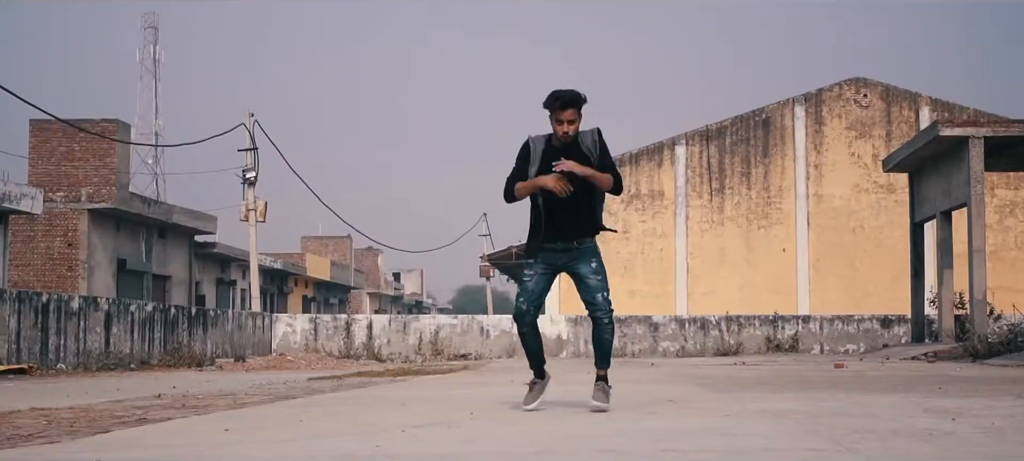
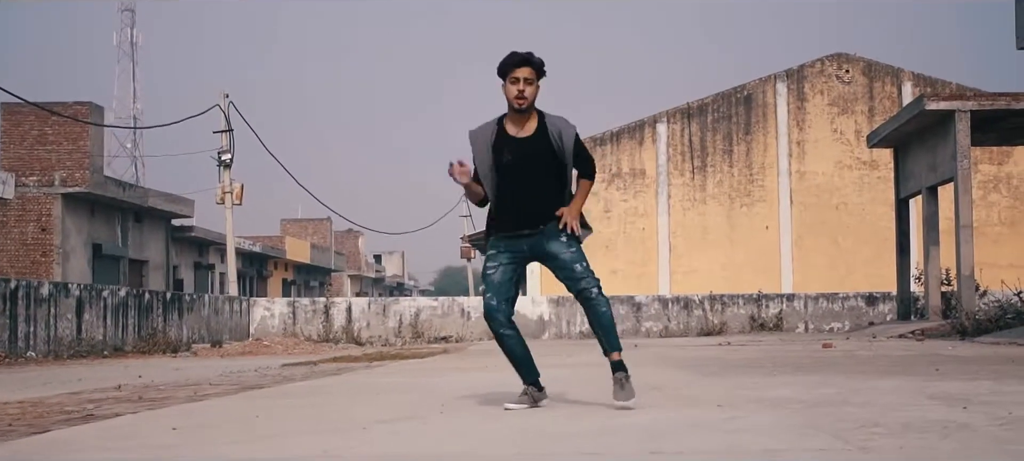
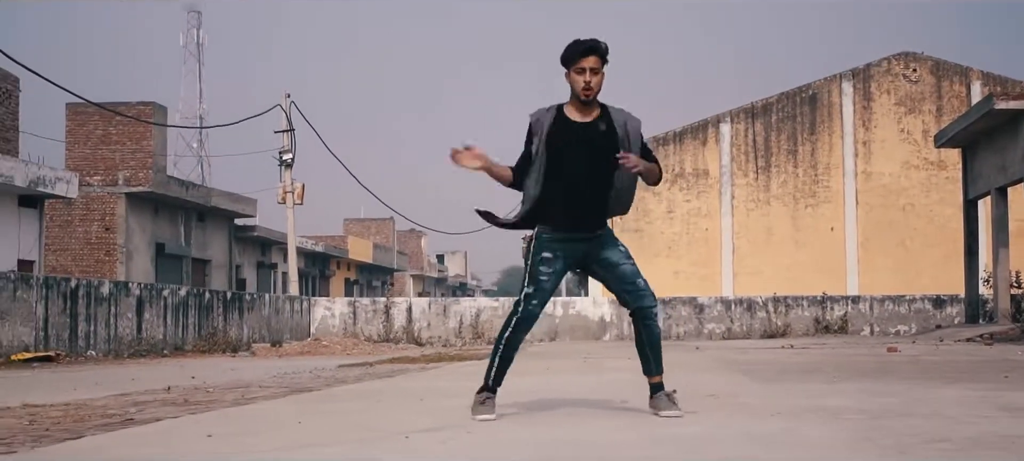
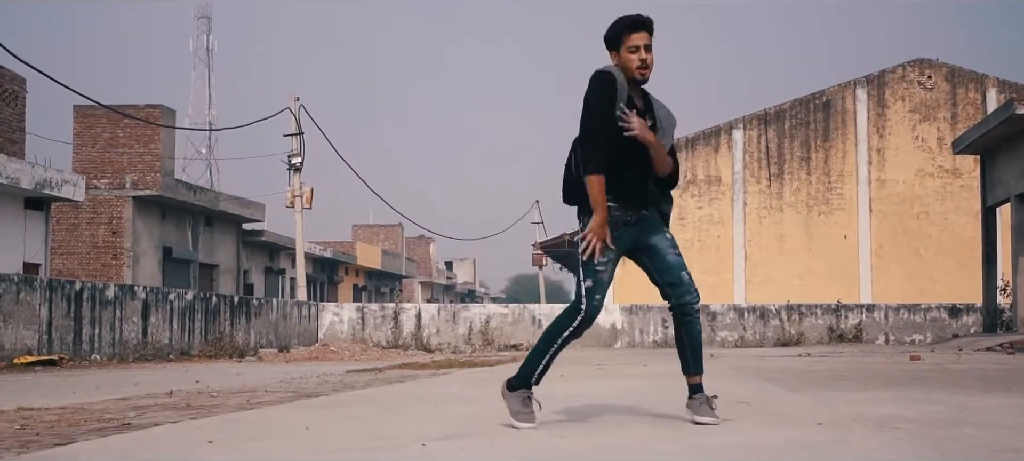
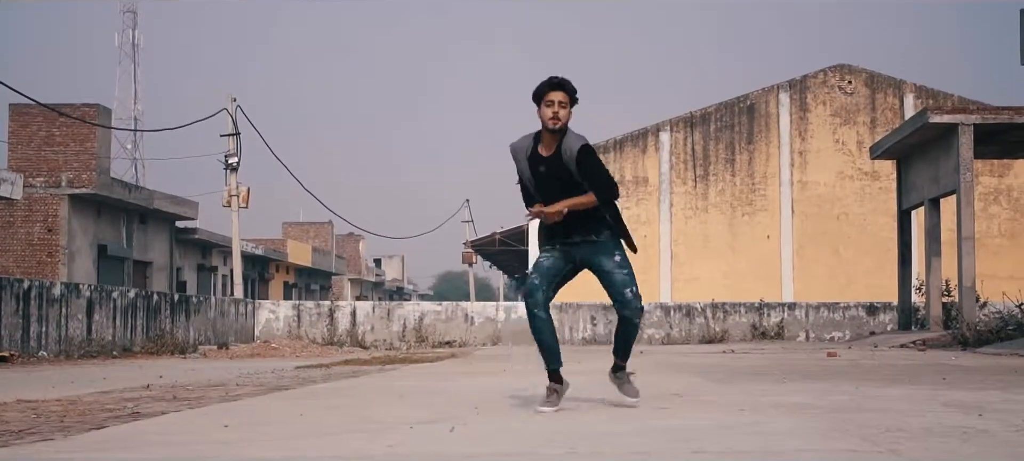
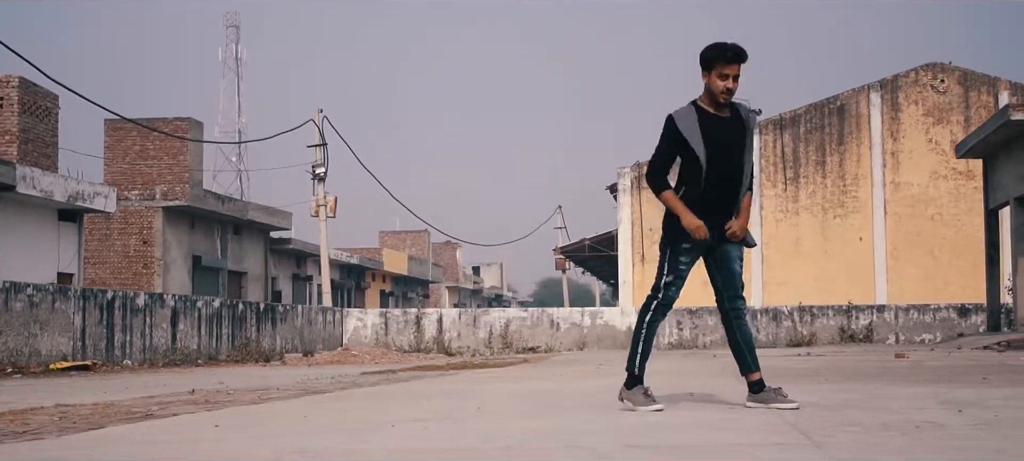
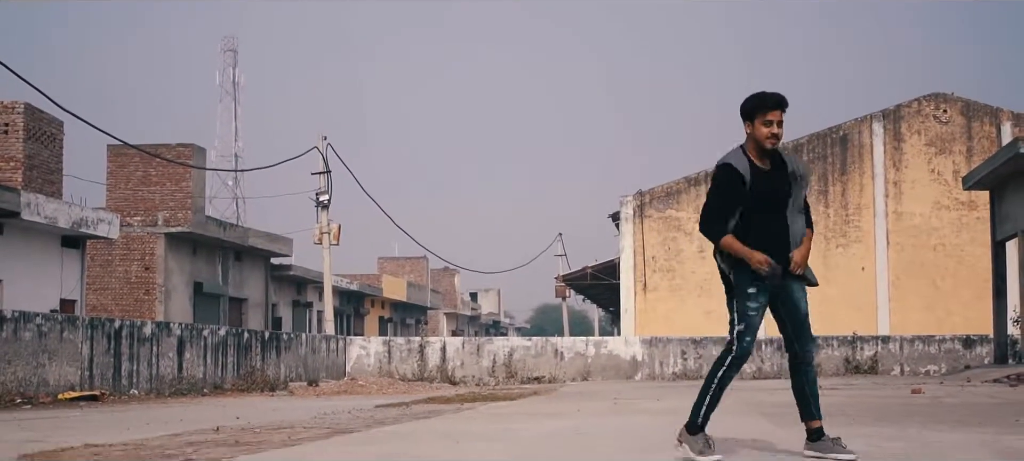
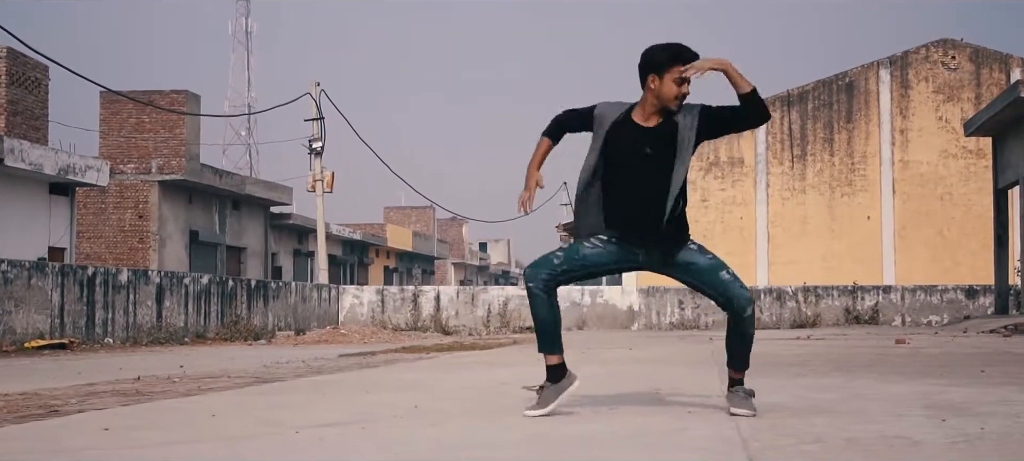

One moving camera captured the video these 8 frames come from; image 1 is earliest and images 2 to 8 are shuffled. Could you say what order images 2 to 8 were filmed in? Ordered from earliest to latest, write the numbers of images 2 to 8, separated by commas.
5, 2, 3, 4, 7, 6, 8
